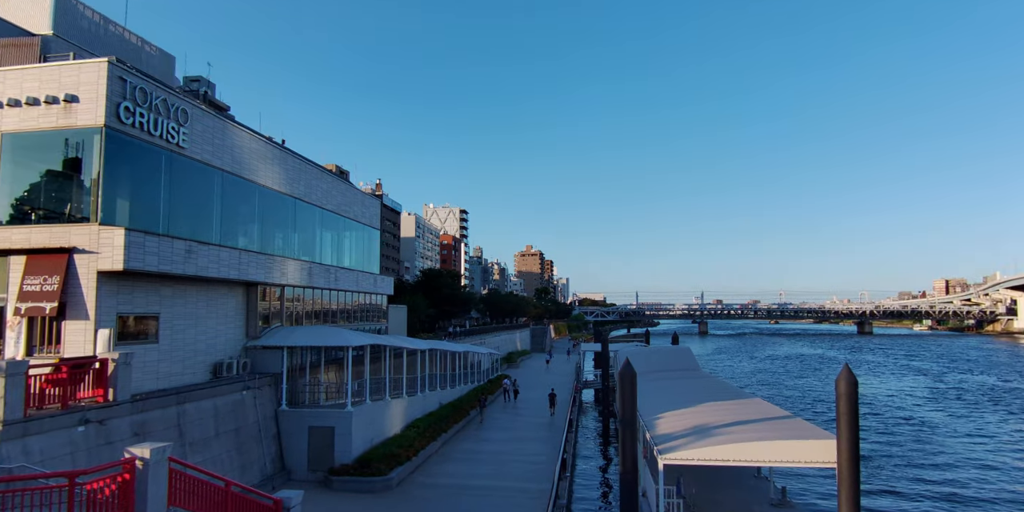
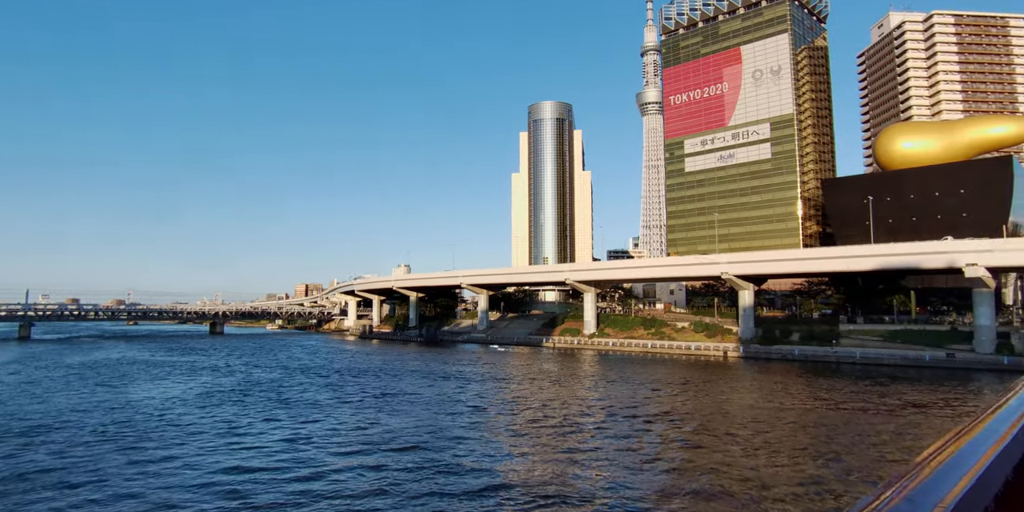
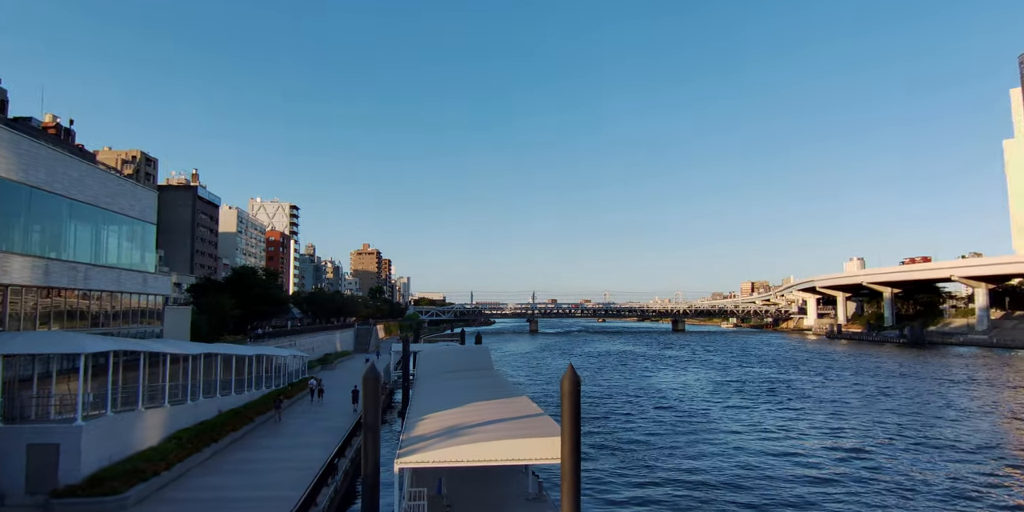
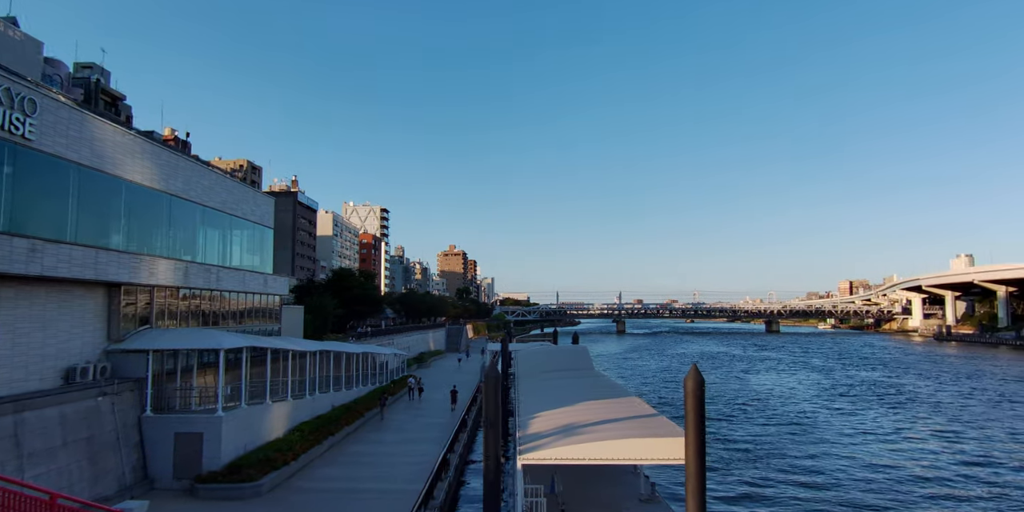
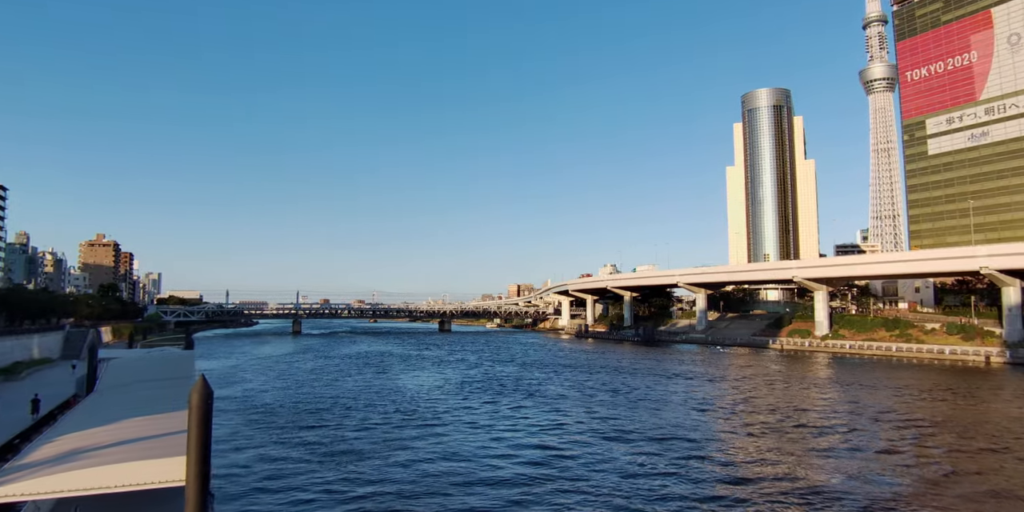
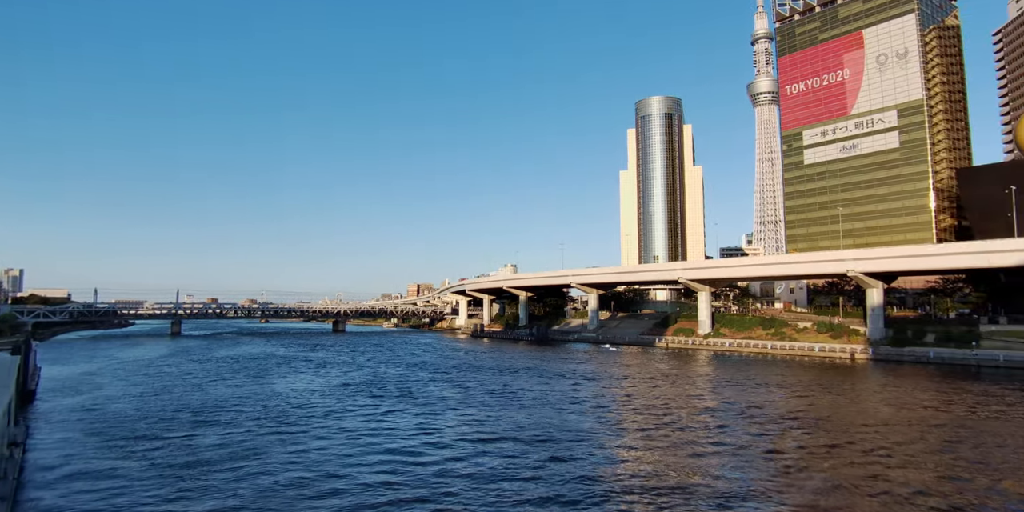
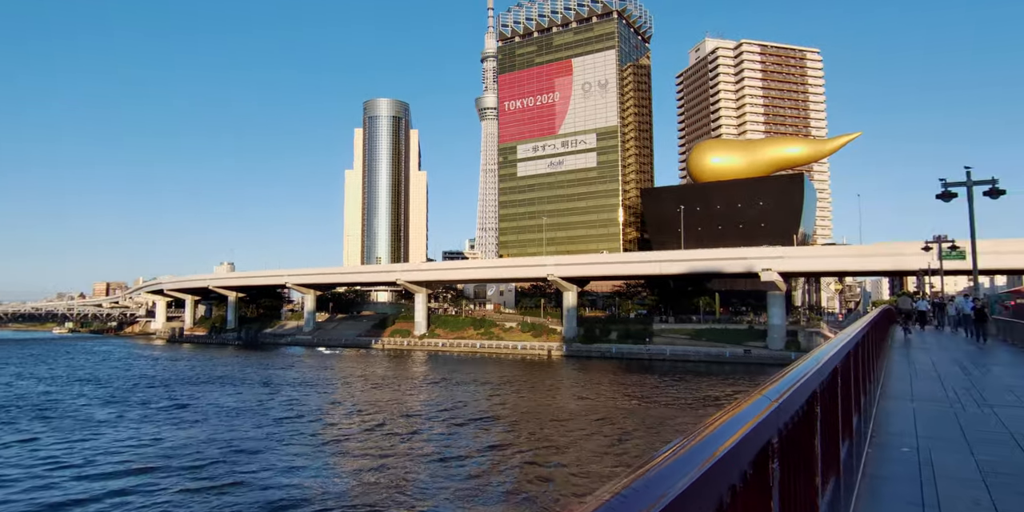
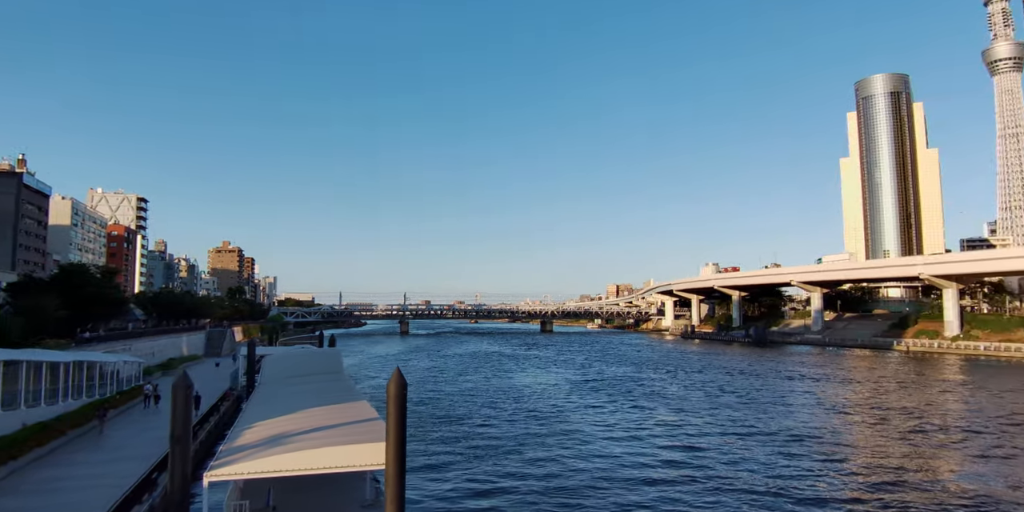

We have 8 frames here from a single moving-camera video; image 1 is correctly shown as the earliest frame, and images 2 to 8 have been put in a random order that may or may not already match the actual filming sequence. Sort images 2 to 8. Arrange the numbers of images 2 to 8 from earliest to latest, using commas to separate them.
4, 3, 8, 5, 6, 2, 7
